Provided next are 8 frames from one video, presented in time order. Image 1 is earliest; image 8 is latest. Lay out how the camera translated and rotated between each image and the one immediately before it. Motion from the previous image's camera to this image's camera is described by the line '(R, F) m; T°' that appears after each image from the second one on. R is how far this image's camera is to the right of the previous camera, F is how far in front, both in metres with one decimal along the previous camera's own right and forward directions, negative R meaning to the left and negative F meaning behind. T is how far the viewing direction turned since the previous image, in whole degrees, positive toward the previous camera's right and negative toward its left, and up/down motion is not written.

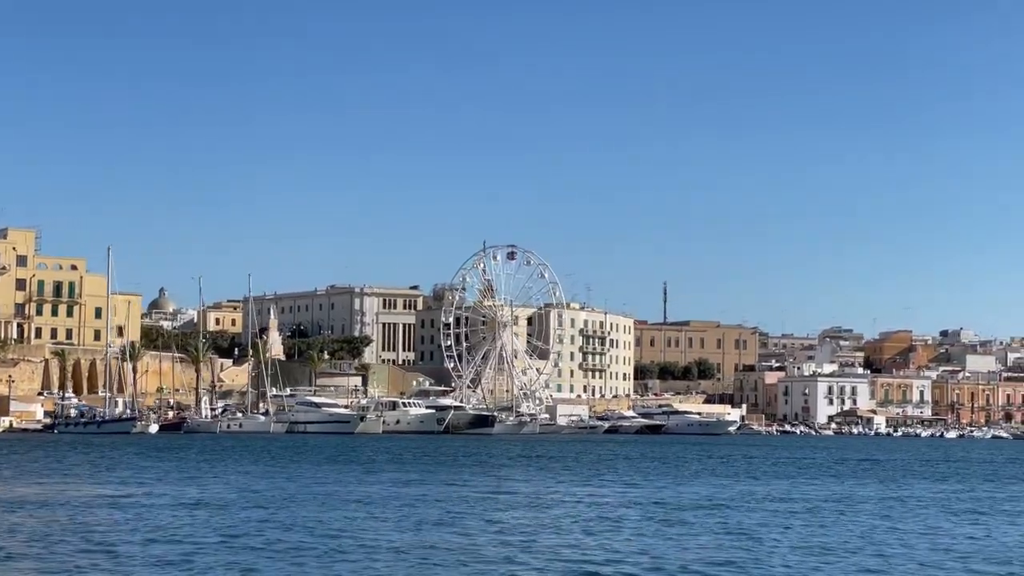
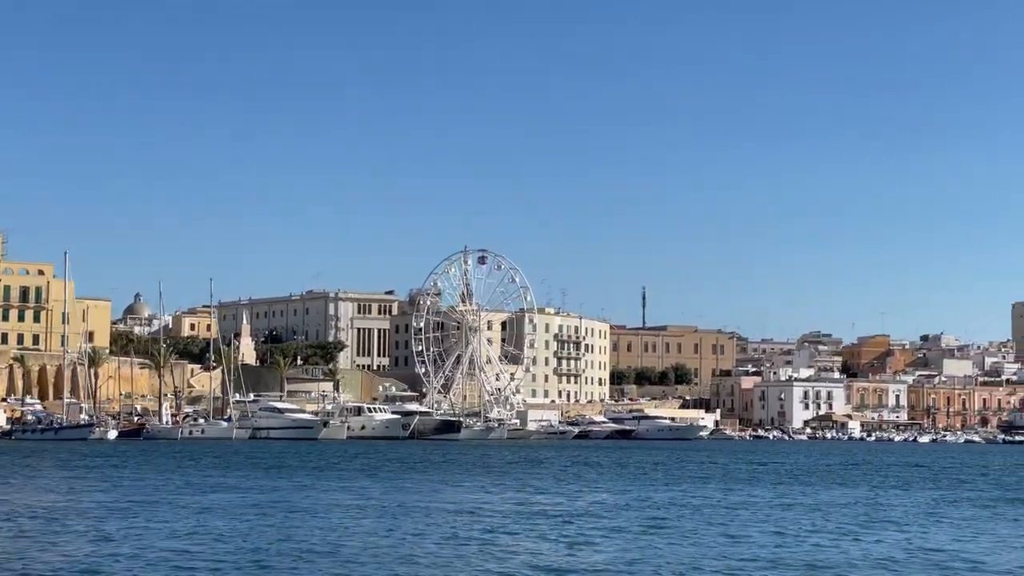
(+1.3, +0.6) m; 0°
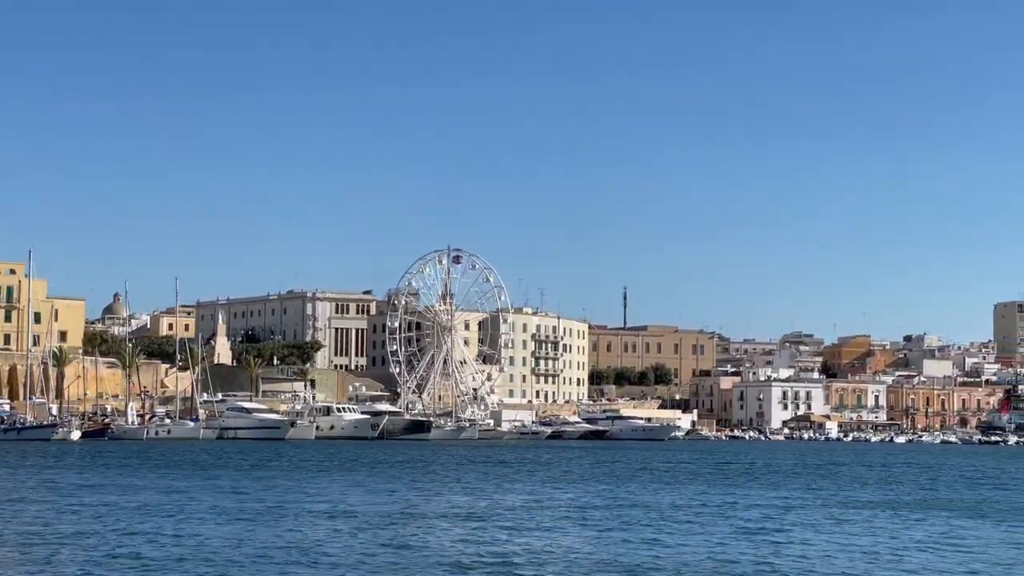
(+1.1, +0.6) m; 0°
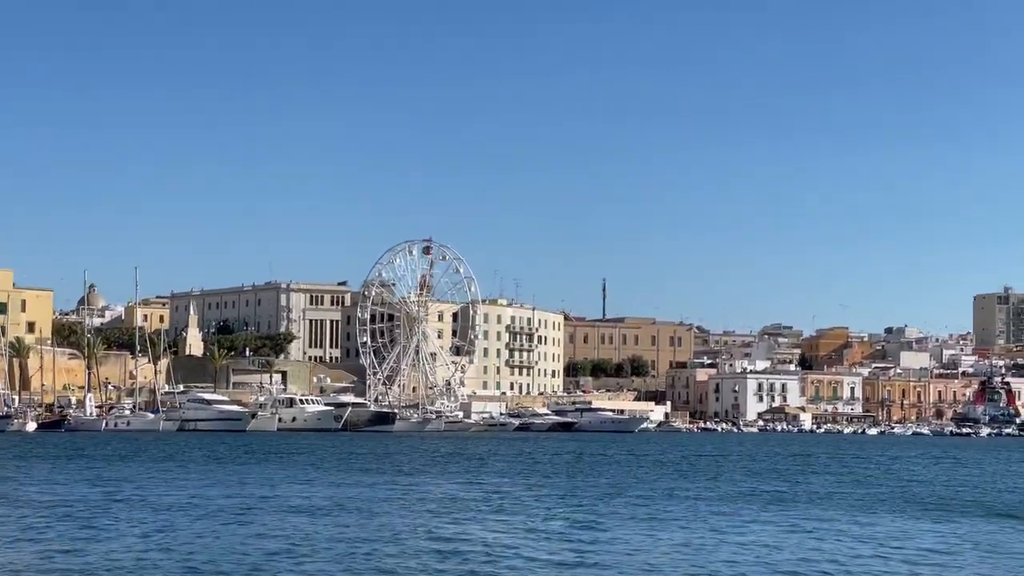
(+1.4, +0.7) m; 0°
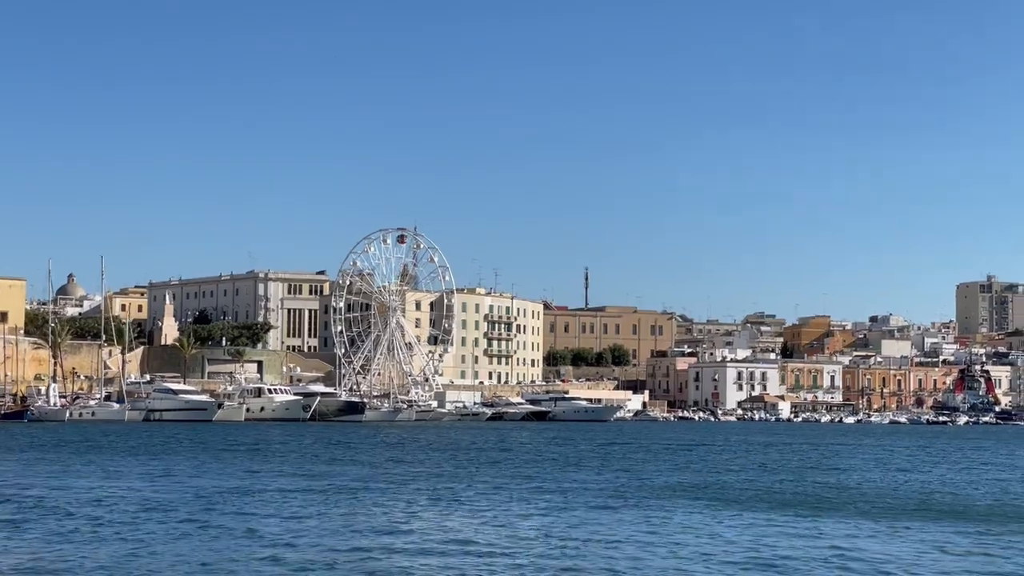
(+1.2, +0.7) m; 0°
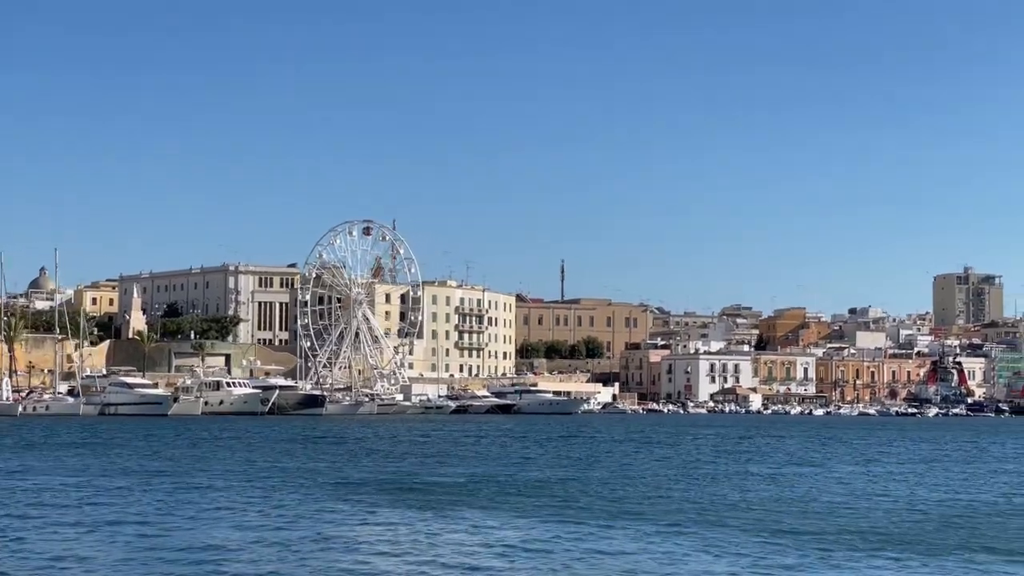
(+1.6, +0.8) m; +1°
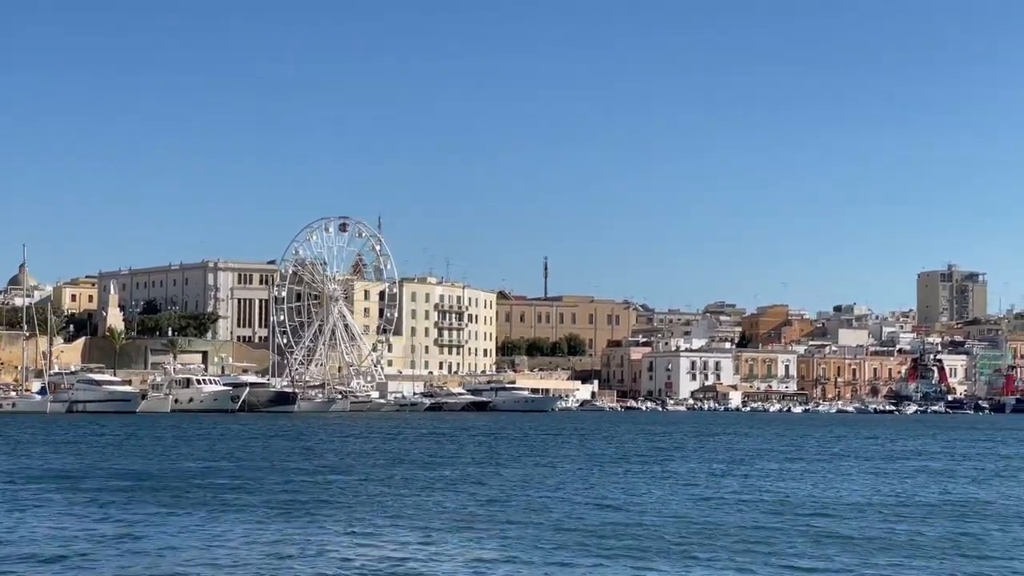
(+1.0, +0.6) m; 0°
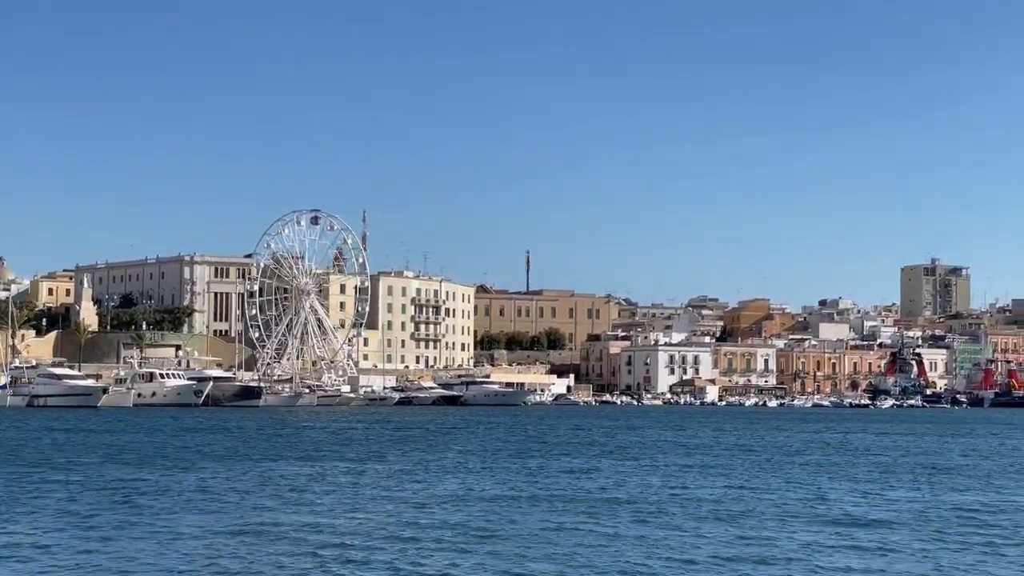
(+1.5, +0.8) m; 0°
